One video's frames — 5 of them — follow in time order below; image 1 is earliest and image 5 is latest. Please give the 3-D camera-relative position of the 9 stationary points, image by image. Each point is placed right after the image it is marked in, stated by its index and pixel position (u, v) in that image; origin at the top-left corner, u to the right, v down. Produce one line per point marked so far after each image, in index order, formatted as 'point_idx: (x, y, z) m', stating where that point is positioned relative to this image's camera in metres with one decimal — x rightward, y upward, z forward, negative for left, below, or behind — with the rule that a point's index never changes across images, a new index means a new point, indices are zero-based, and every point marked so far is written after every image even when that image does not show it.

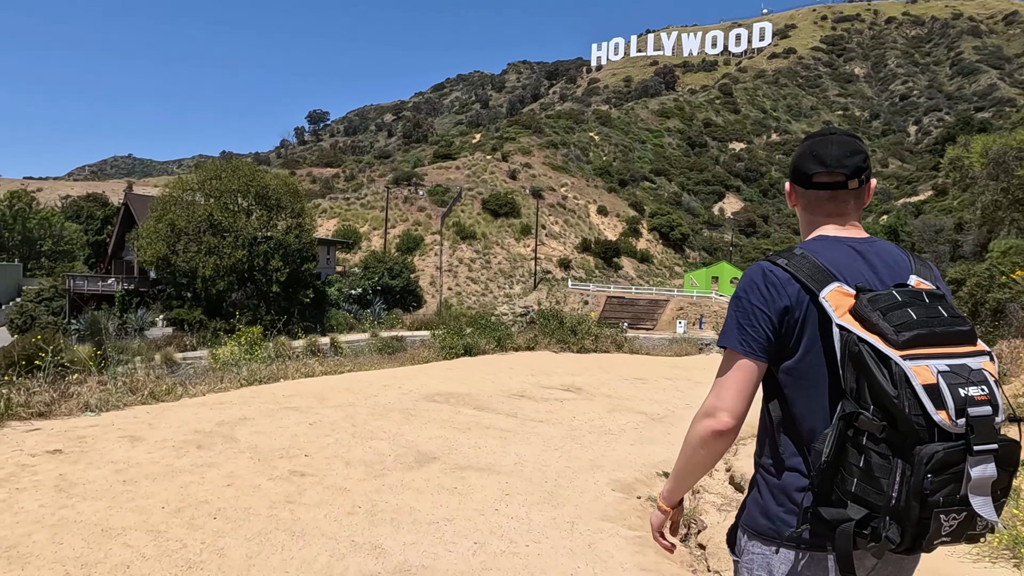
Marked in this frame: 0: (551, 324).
0: (+1.1, -1.0, +15.5) m
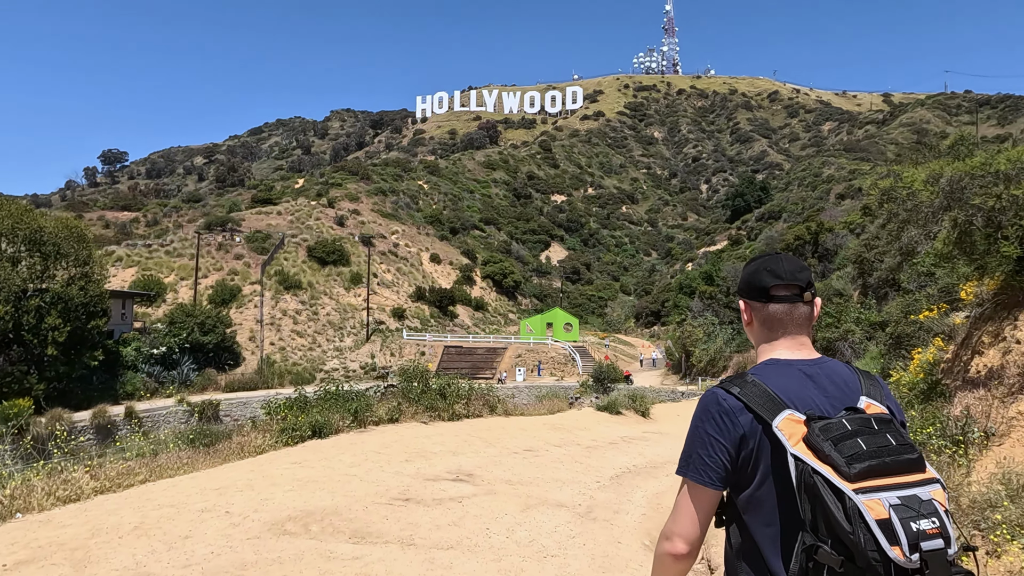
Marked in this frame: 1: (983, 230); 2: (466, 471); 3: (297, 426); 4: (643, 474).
0: (-2.2, -2.3, +13.1) m
1: (+6.4, +0.8, +7.8) m
2: (-0.7, -2.7, +8.5) m
3: (-3.7, -2.4, +9.9) m
4: (+2.2, -3.1, +9.6) m
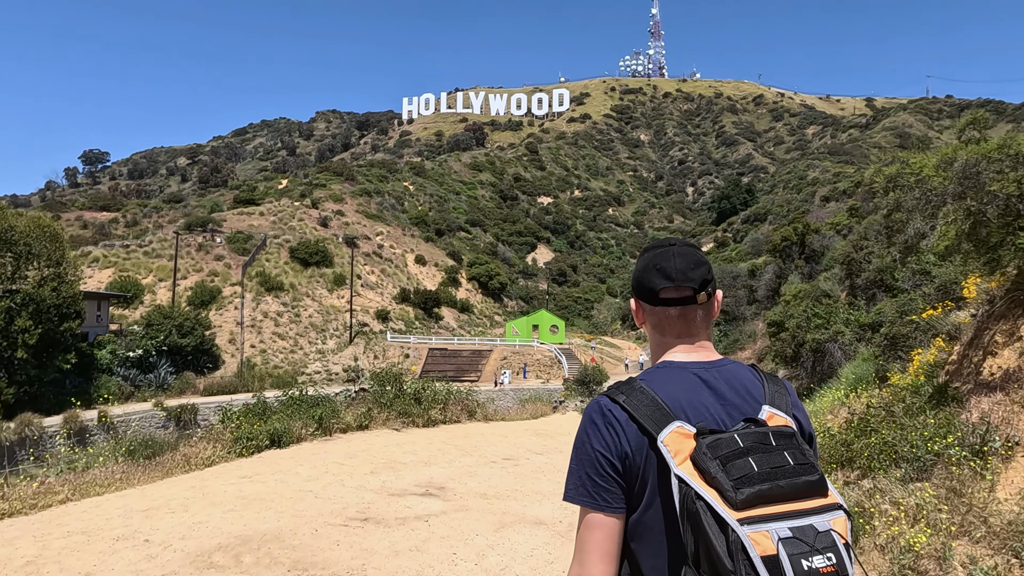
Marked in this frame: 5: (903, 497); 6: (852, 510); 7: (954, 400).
0: (-2.7, -2.2, +12.3) m
1: (+6.1, +0.9, +7.2) m
2: (-1.0, -2.6, +7.7) m
3: (-4.1, -2.3, +9.1) m
4: (+1.9, -3.1, +8.9) m
5: (+3.9, -2.1, +5.7) m
6: (+3.6, -2.3, +6.0) m
7: (+5.4, -1.4, +7.0) m
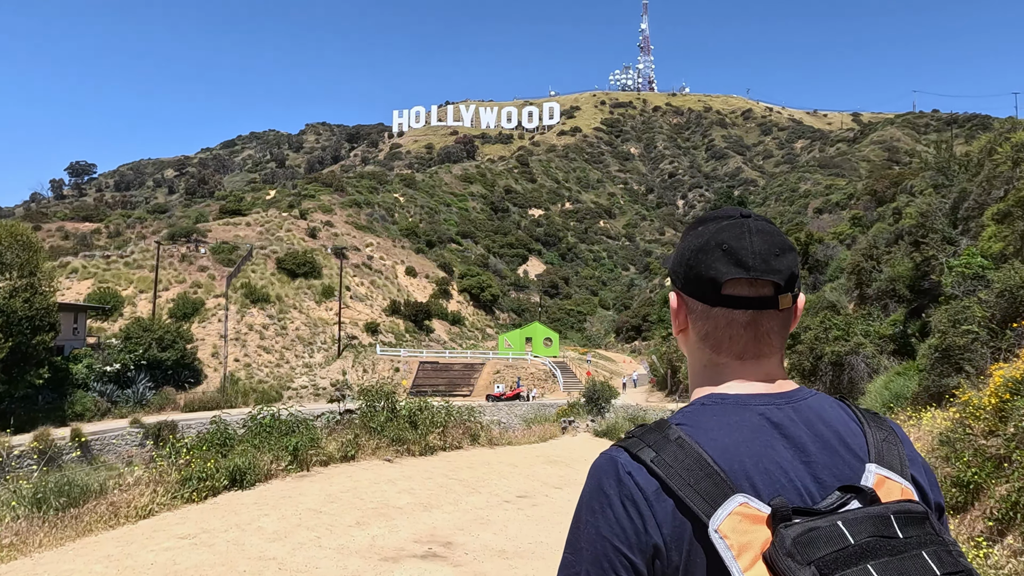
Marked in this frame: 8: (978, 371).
0: (-2.5, -2.3, +10.6) m
1: (+6.4, +0.9, +5.7) m
2: (-0.7, -2.6, +6.0) m
3: (-3.8, -2.3, +7.3) m
4: (+2.1, -3.1, +7.3) m
5: (+4.2, -2.0, +4.1) m
6: (+3.9, -2.3, +4.4) m
7: (+5.7, -1.3, +5.4) m
8: (+8.6, -1.5, +10.7) m
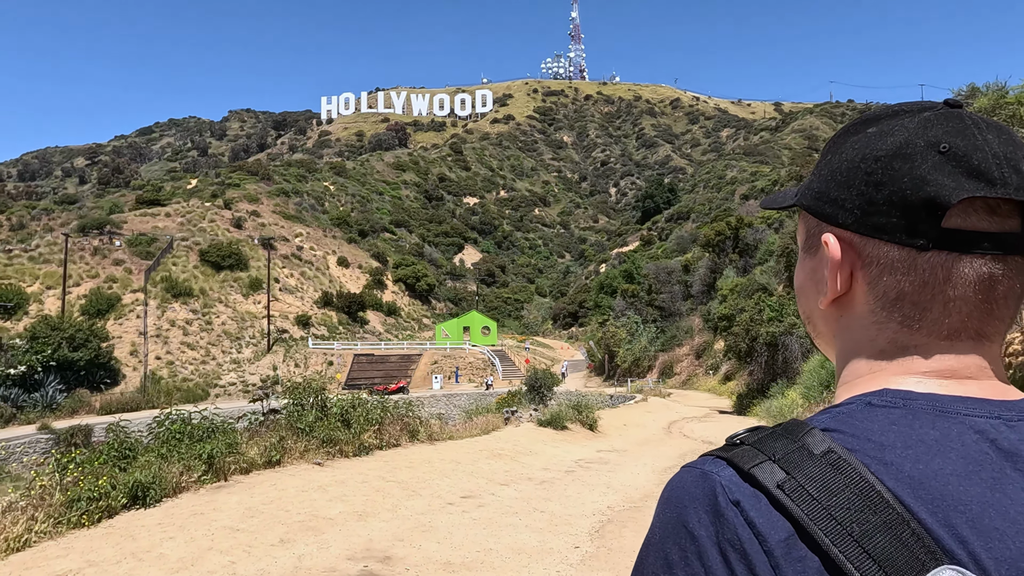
0: (-3.5, -2.1, +9.7) m
1: (+5.8, +1.2, +5.7) m
2: (-1.2, -2.5, +5.3) m
3: (-4.5, -2.2, +6.3) m
4: (+1.5, -2.8, +6.9) m
5: (+3.9, -1.8, +4.0) m
6: (+3.5, -2.1, +4.2) m
7: (+5.2, -1.1, +5.5) m
8: (+7.5, -1.1, +11.0) m
